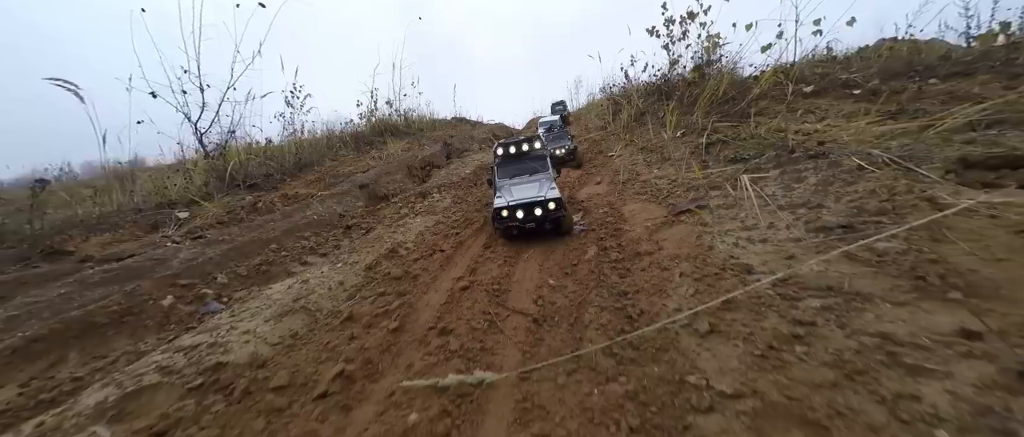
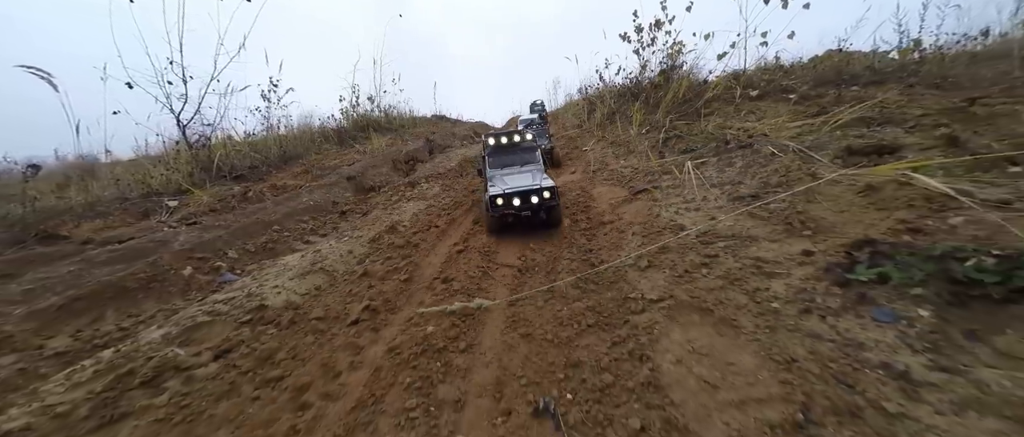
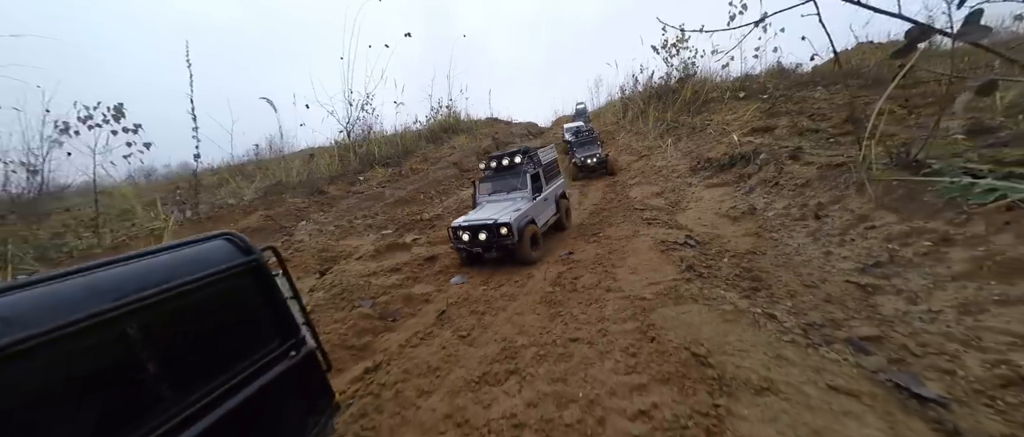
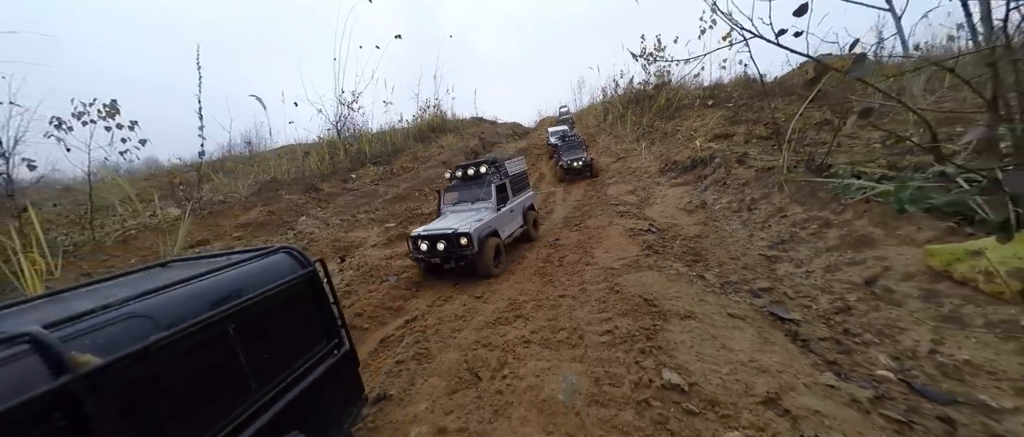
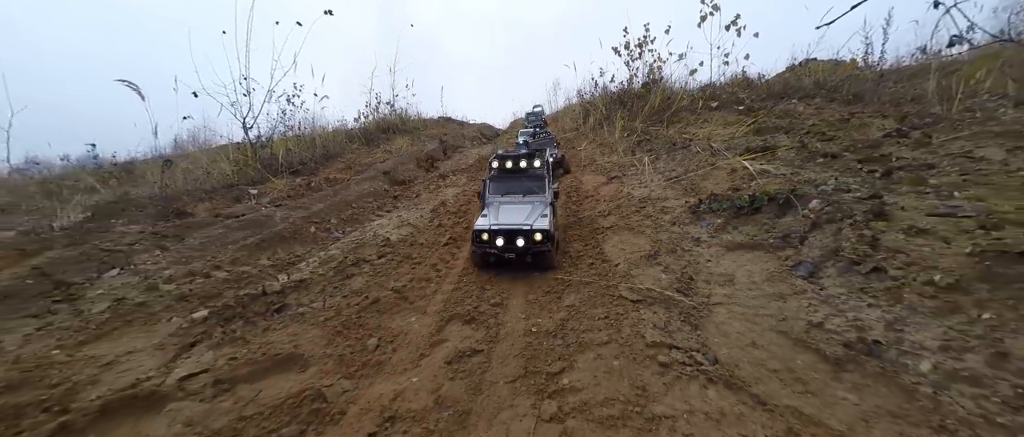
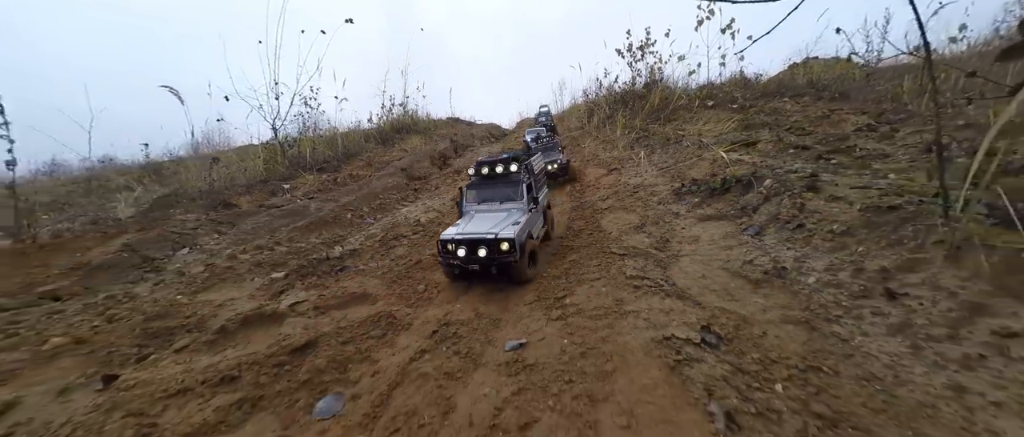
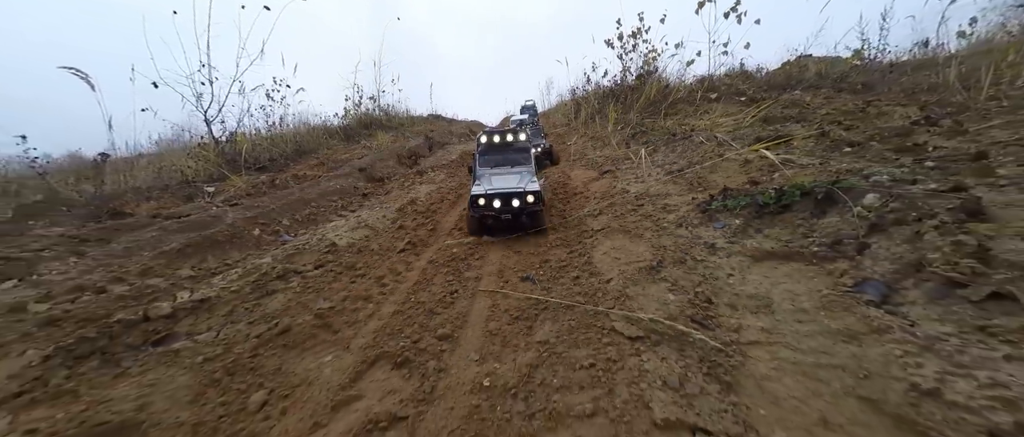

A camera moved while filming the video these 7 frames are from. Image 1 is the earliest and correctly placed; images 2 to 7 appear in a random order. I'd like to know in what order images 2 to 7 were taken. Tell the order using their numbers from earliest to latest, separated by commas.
2, 7, 5, 6, 3, 4
